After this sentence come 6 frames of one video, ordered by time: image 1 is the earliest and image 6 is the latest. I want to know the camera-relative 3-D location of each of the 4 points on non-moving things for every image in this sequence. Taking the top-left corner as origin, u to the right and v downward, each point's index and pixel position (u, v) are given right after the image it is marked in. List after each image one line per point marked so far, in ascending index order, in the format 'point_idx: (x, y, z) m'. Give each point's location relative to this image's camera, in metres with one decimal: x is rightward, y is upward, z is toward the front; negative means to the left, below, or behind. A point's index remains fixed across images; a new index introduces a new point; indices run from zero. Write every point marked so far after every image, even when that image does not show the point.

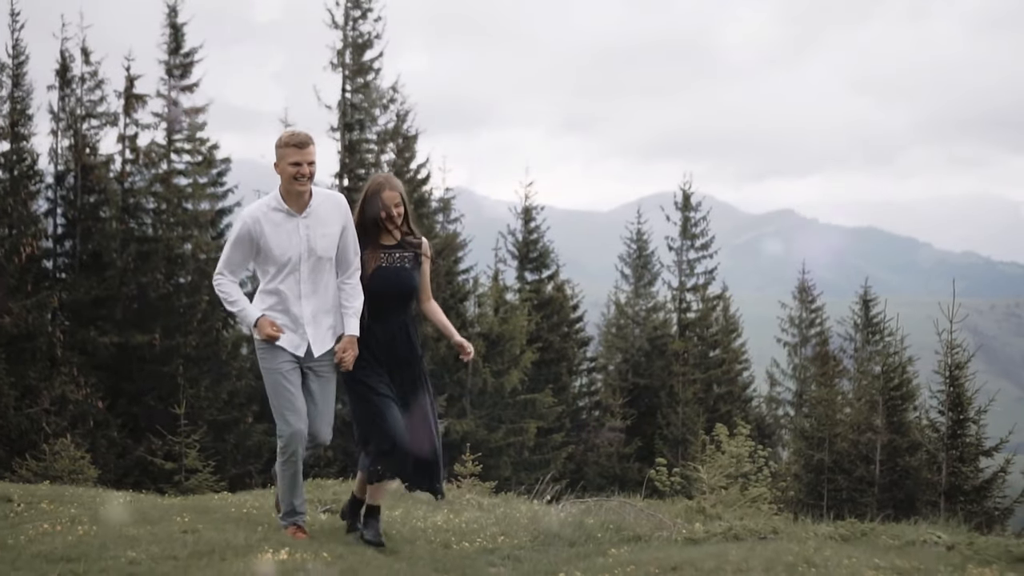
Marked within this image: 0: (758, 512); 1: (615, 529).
0: (+2.6, -2.4, +10.2) m
1: (+0.9, -2.2, +8.5) m
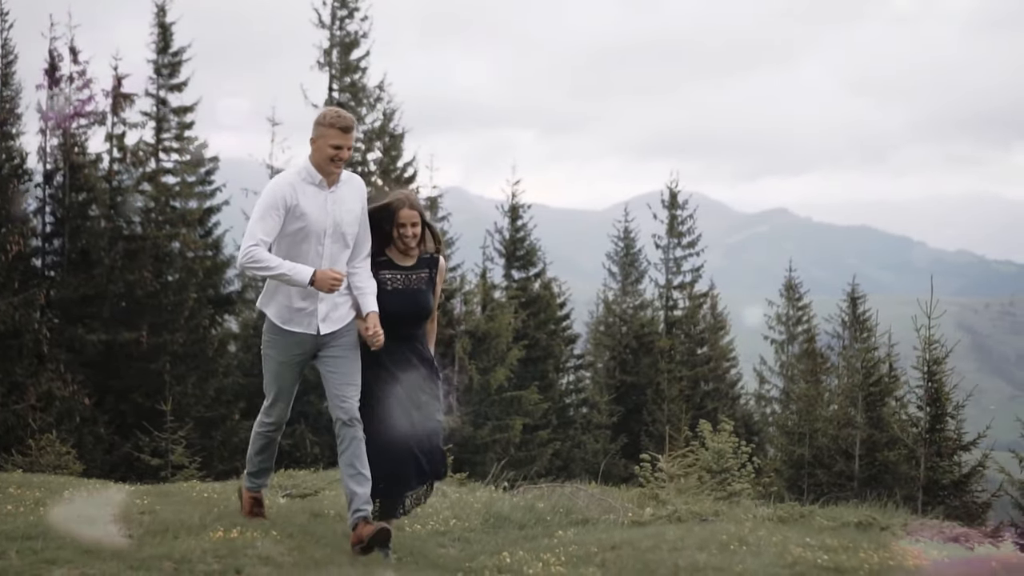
0: (+2.2, -2.3, +10.5) m
1: (+0.5, -2.1, +8.8) m
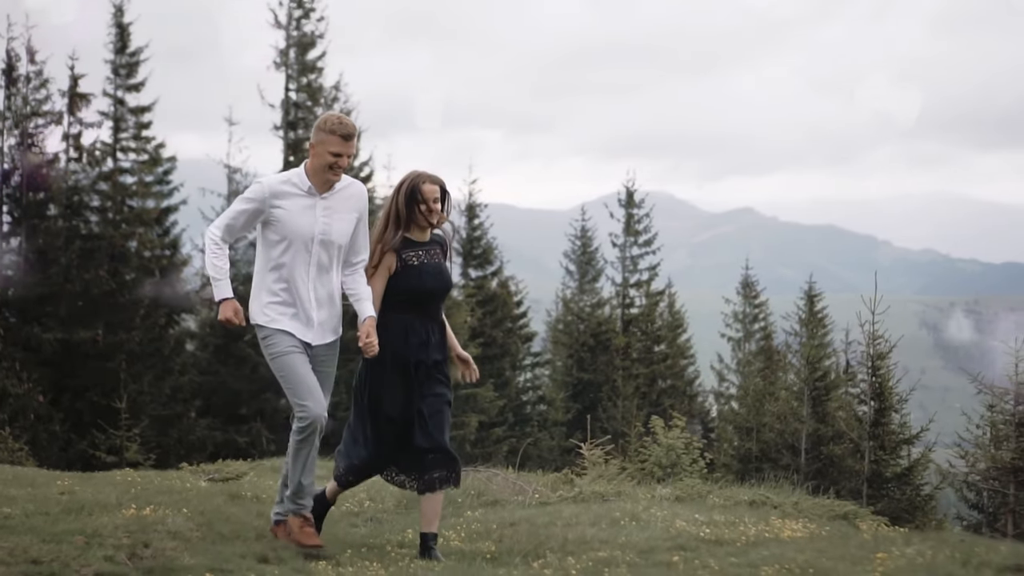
0: (+1.3, -2.3, +11.0) m
1: (-0.4, -2.1, +9.3) m
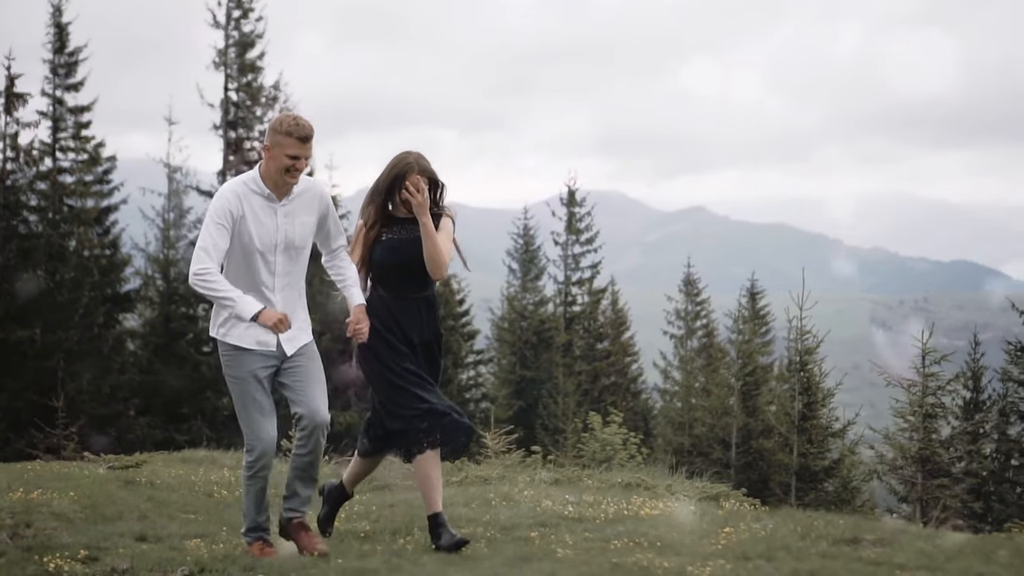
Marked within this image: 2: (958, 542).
0: (+0.1, -2.2, +11.5) m
1: (-1.5, -2.0, +9.7) m
2: (+3.7, -2.1, +7.7) m
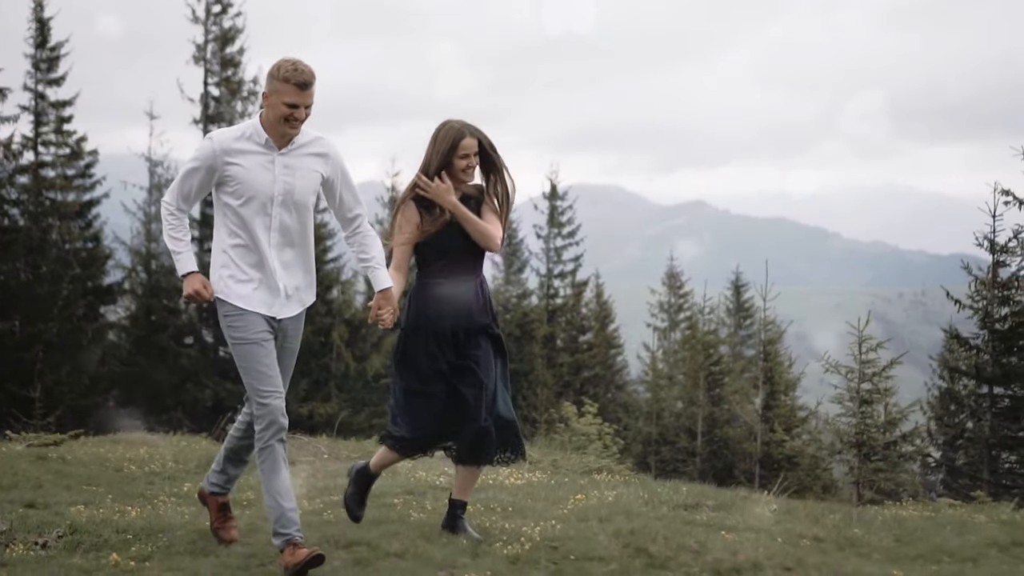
0: (-1.1, -2.1, +12.1) m
1: (-2.7, -1.9, +10.3) m
2: (+2.5, -2.0, +8.2) m
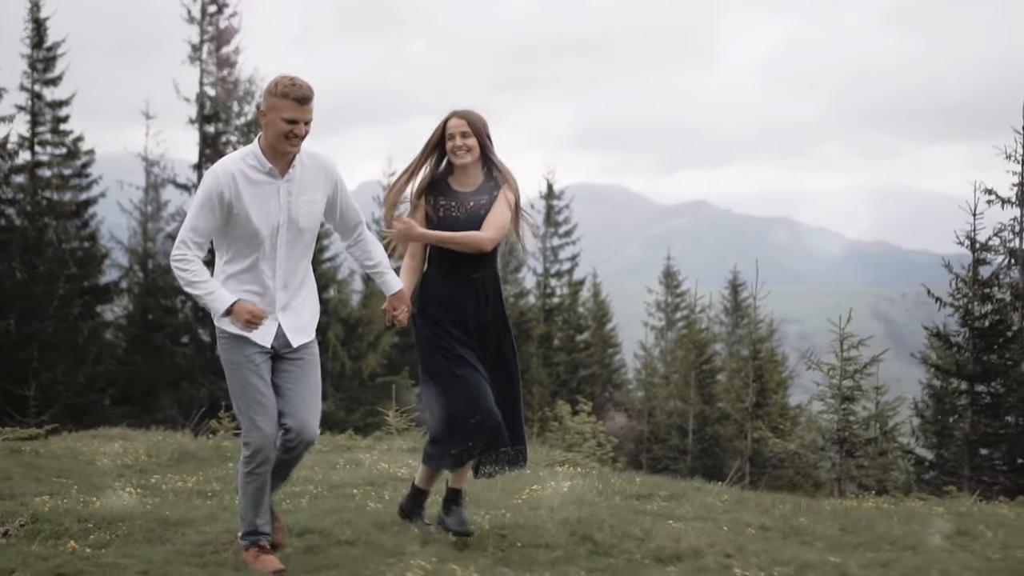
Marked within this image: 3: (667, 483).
0: (-1.5, -2.0, +12.3) m
1: (-3.0, -1.8, +10.5) m
2: (+2.1, -1.9, +8.4) m
3: (+1.5, -1.8, +8.7) m
